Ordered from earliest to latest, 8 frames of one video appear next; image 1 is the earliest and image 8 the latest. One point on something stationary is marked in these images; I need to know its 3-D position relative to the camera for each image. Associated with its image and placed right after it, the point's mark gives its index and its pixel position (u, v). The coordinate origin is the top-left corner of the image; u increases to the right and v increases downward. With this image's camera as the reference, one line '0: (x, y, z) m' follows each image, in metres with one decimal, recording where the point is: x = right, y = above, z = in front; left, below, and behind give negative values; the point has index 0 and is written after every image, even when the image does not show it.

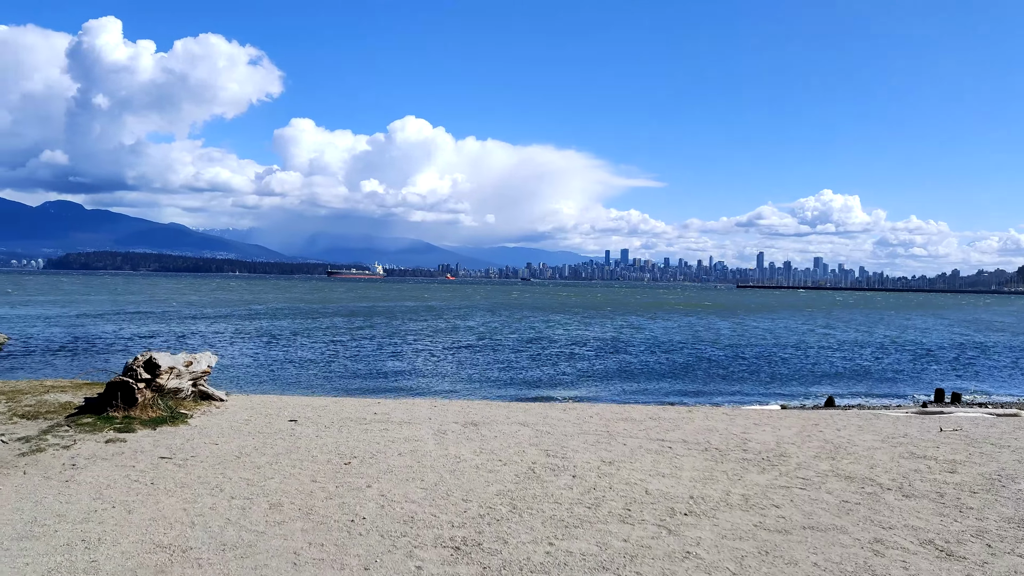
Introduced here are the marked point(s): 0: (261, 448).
0: (-2.5, -1.6, +7.1) m
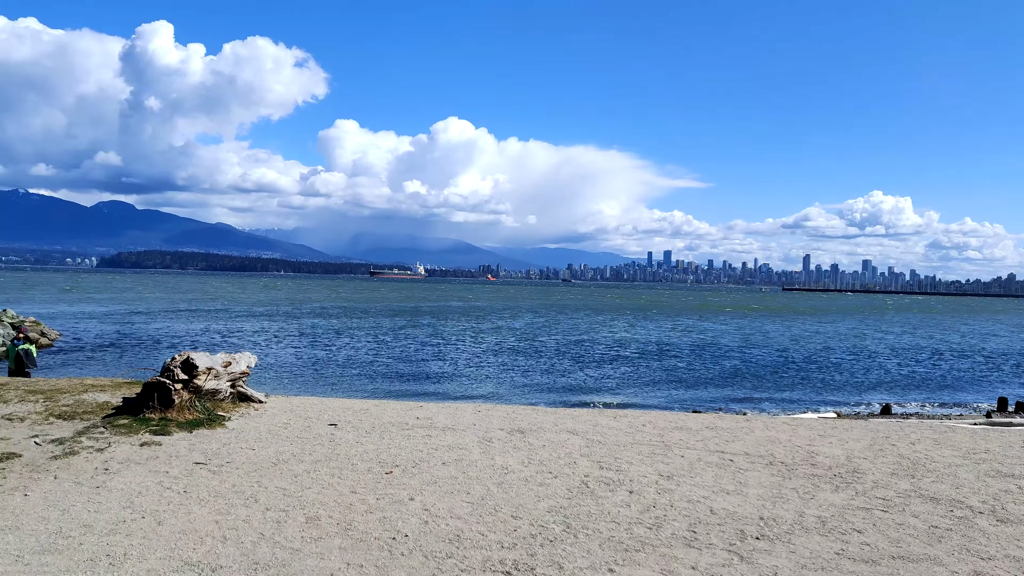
0: (-2.0, -1.6, +6.8) m
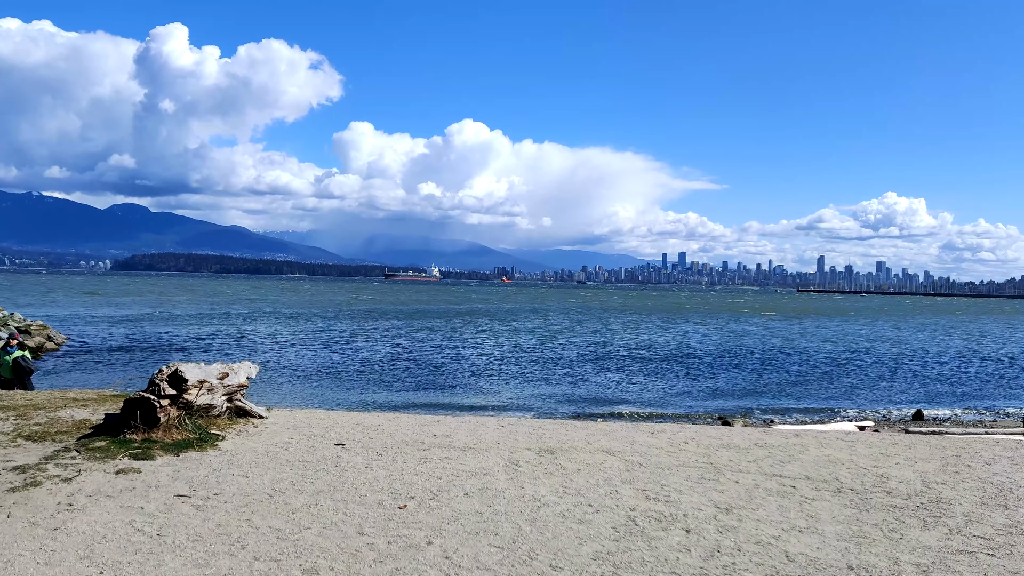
0: (-1.7, -1.6, +5.9) m
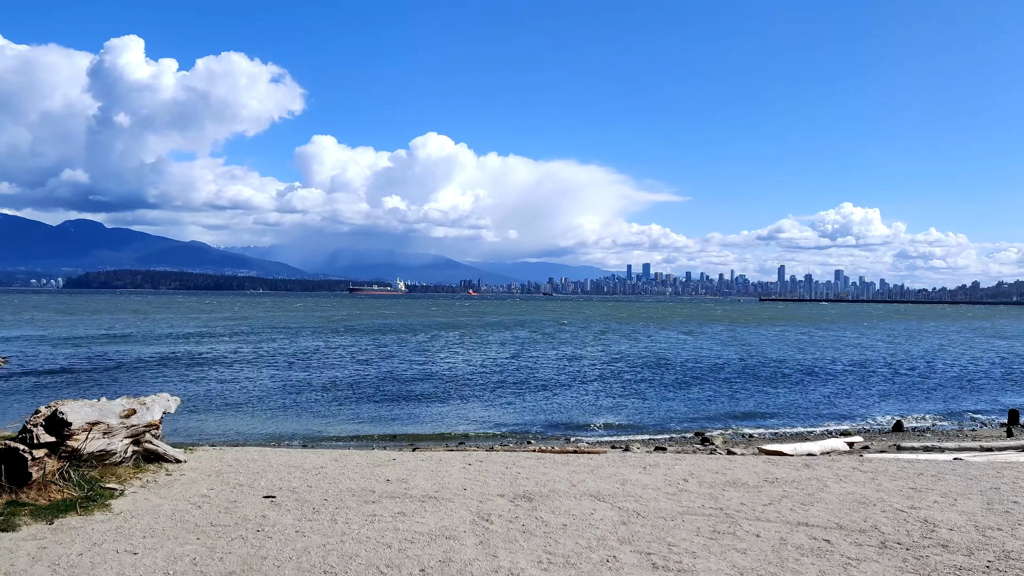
0: (-1.9, -1.7, +4.5) m
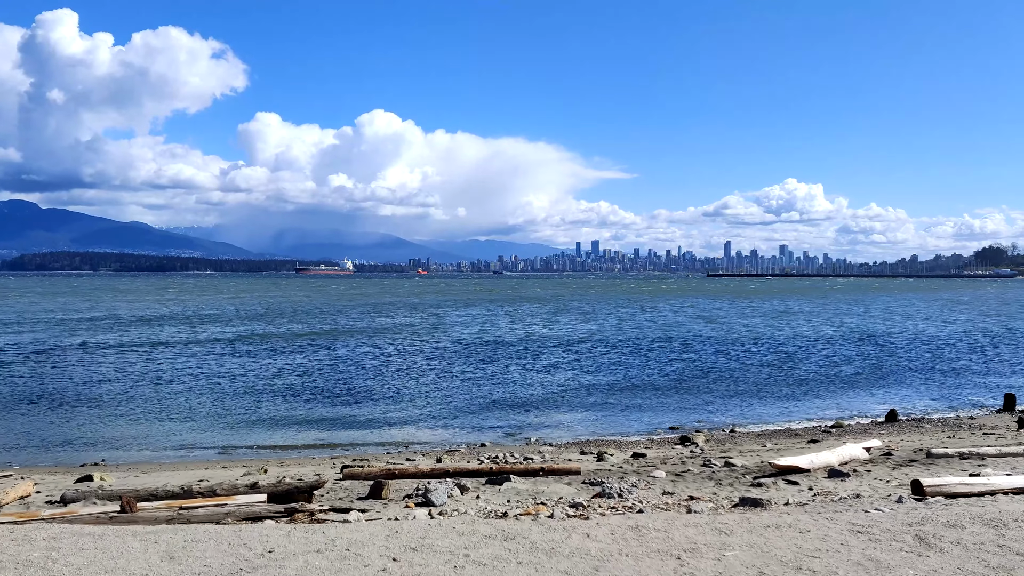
0: (-2.0, -1.7, +1.4) m
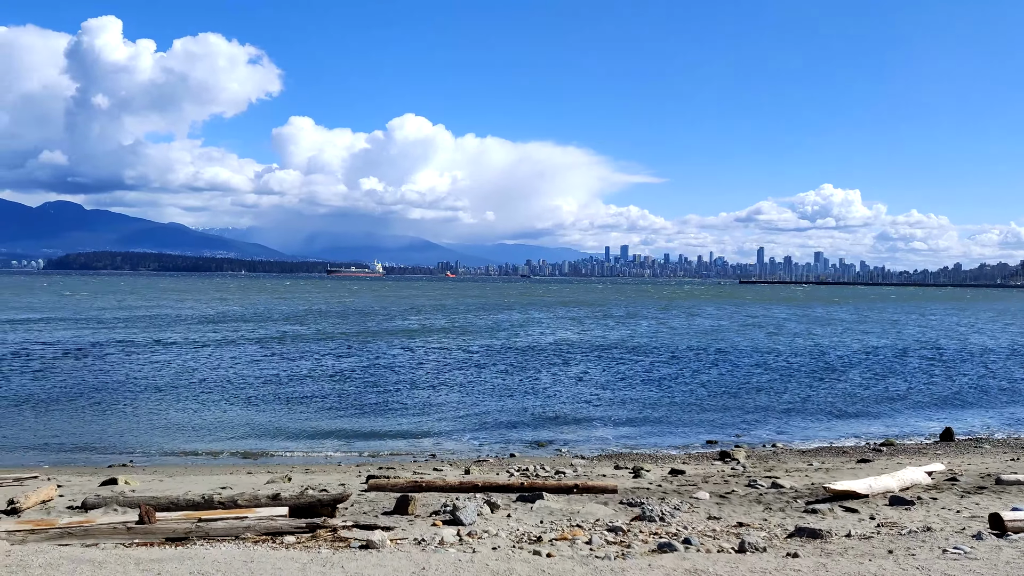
0: (-1.9, -1.7, +0.9) m
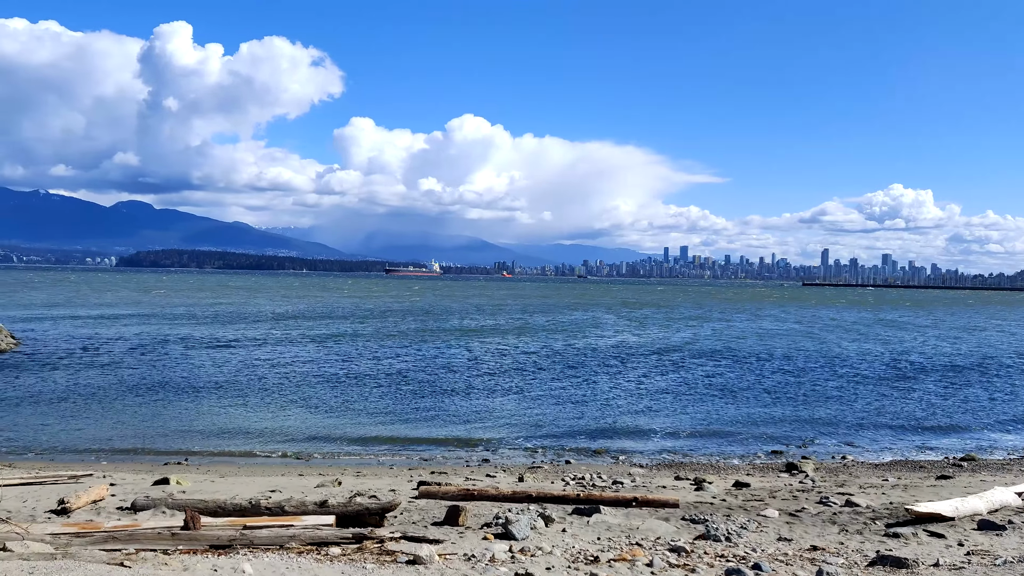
0: (-1.9, -1.7, +0.5) m
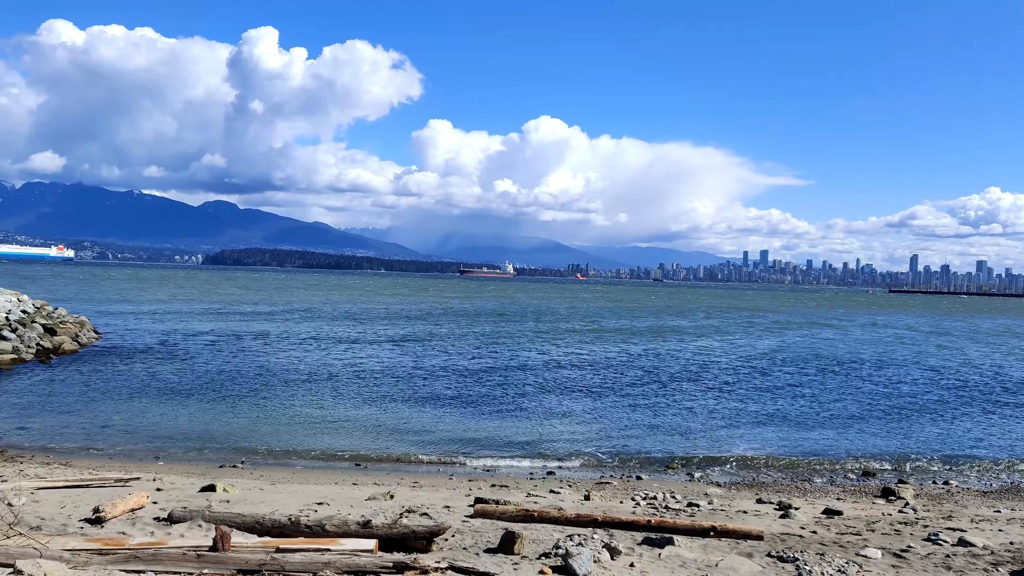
0: (-2.0, -1.7, -0.4) m
